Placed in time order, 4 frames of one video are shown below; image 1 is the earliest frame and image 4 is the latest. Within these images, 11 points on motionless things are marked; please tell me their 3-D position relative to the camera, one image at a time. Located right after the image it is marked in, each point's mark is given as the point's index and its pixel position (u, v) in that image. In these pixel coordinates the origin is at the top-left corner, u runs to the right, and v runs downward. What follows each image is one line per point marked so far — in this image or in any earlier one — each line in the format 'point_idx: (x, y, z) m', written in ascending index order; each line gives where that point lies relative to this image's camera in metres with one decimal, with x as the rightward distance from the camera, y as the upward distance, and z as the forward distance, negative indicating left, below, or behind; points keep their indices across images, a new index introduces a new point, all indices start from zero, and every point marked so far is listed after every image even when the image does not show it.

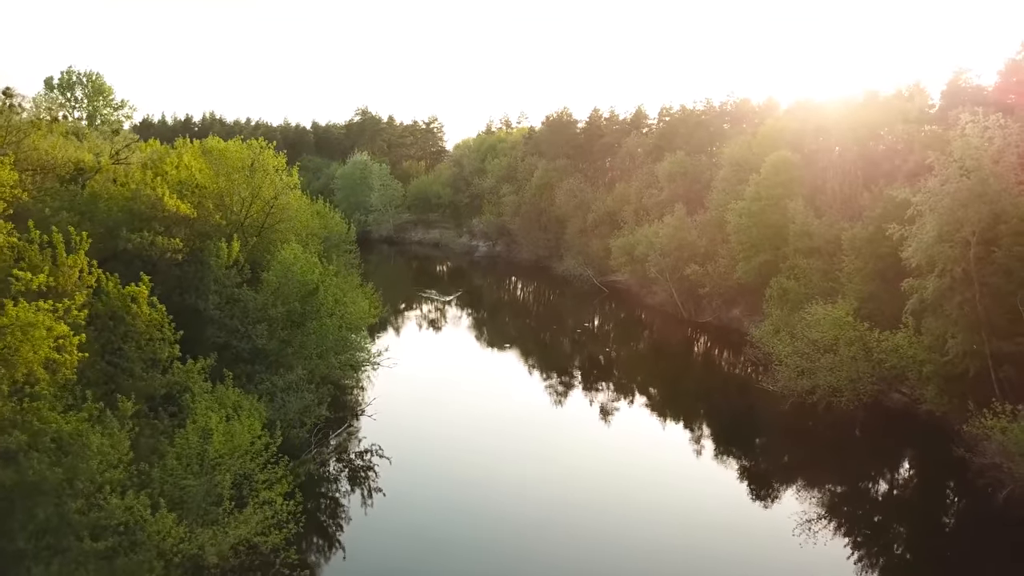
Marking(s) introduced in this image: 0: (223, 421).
0: (-5.2, -2.4, +15.5) m
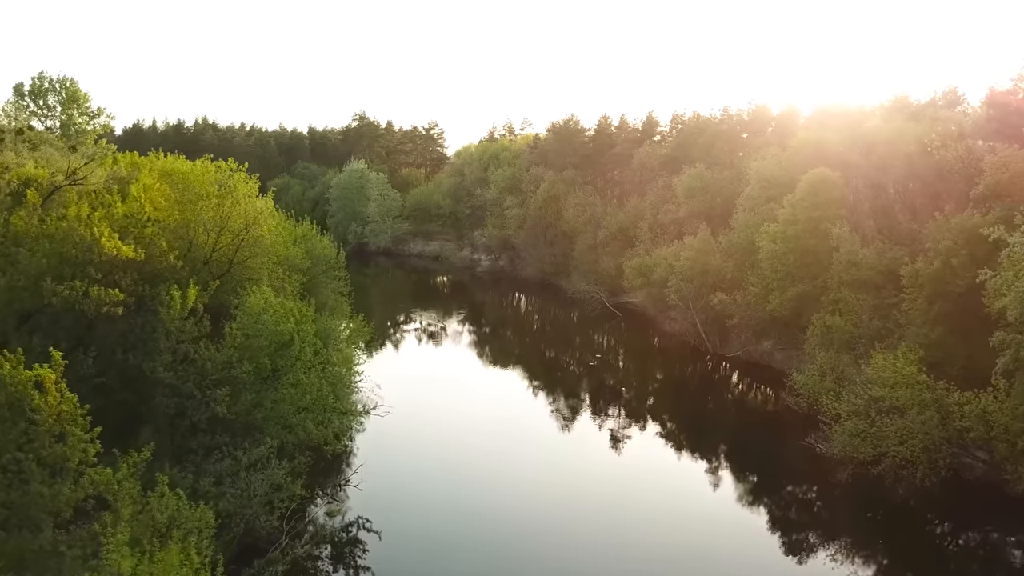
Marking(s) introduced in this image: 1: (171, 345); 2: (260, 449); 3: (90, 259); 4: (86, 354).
0: (-4.9, -3.6, +11.7) m
1: (-7.3, -1.2, +18.8) m
2: (-5.6, -3.5, +19.3) m
3: (-8.7, +0.6, +18.1) m
4: (-8.7, -1.4, +17.8) m
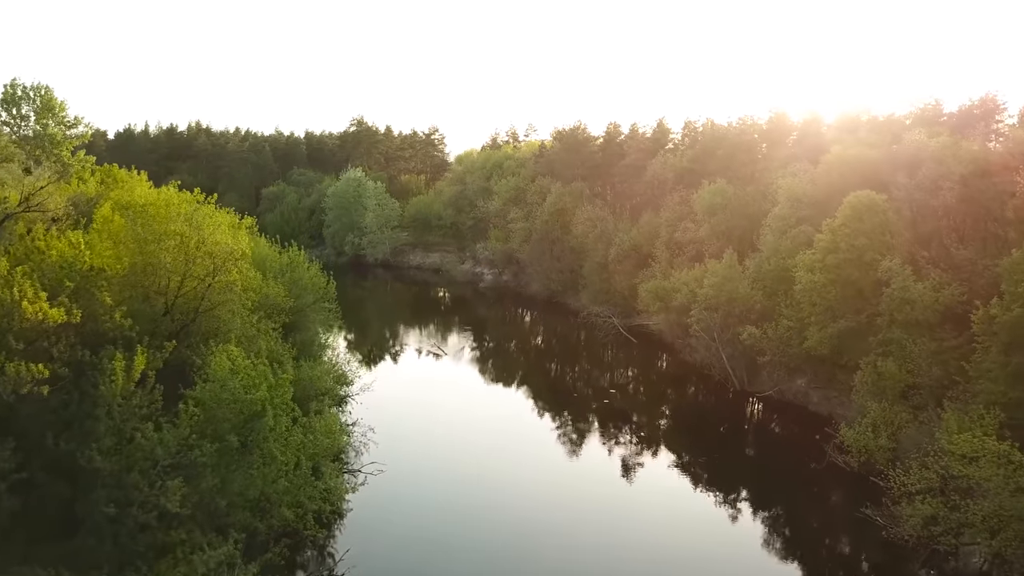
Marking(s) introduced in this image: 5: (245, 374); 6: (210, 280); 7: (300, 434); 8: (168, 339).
0: (-4.6, -4.8, +8.3) m
1: (-7.0, -2.5, +15.4) m
2: (-5.3, -4.7, +16.0) m
3: (-8.4, -0.6, +14.8) m
4: (-8.4, -2.6, +14.4) m
5: (-5.5, -1.7, +18.1) m
6: (-6.9, +0.2, +20.0) m
7: (-4.6, -3.1, +18.9) m
8: (-7.4, -1.1, +18.9) m
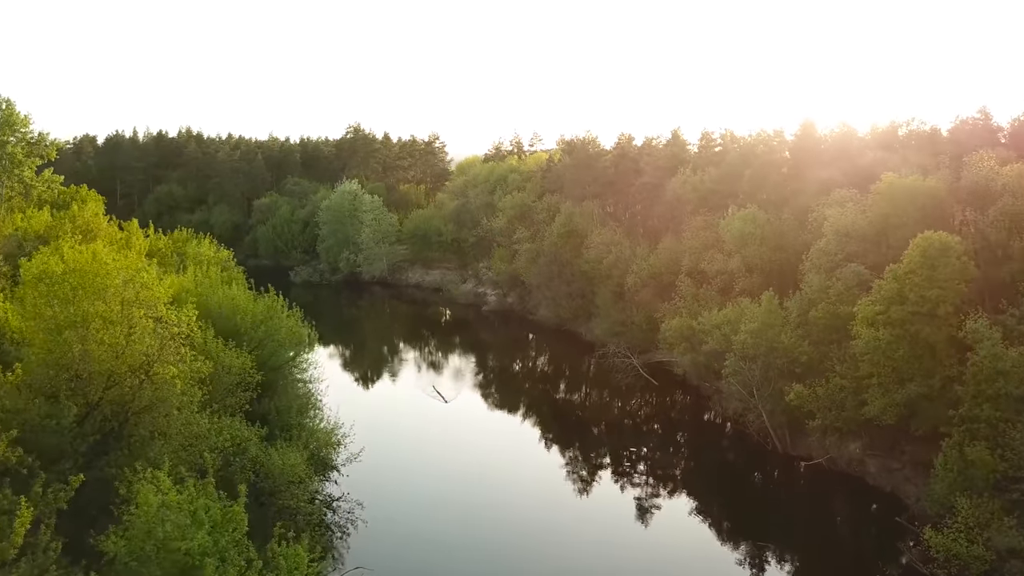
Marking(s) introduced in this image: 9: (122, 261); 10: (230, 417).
0: (-4.3, -6.5, +4.0) m
1: (-6.7, -4.1, +11.1) m
2: (-5.0, -6.4, +11.7) m
3: (-8.1, -2.3, +10.5) m
4: (-8.1, -4.3, +10.1) m
5: (-5.2, -3.4, +13.8) m
6: (-6.5, -1.5, +15.7) m
7: (-4.3, -4.8, +14.6) m
8: (-7.1, -2.8, +14.6) m
9: (-8.3, +0.7, +18.7) m
10: (-5.9, -2.7, +18.6) m
